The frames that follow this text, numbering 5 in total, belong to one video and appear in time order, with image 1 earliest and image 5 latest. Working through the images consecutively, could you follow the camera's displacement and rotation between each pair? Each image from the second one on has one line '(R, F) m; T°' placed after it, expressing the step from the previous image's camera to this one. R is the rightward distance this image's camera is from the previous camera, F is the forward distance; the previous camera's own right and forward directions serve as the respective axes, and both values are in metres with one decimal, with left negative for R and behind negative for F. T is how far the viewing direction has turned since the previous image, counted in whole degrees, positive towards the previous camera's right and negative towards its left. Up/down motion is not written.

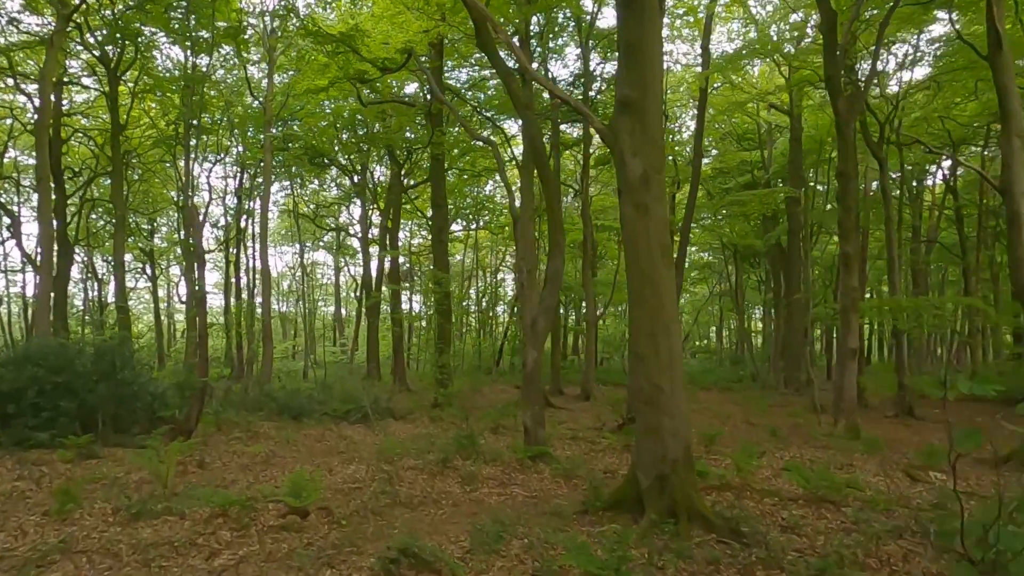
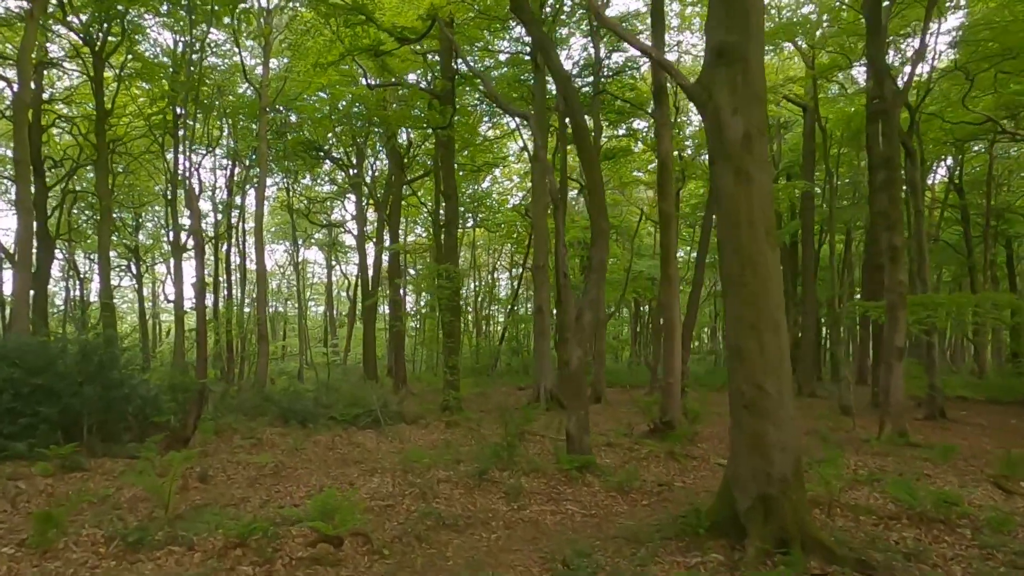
(-0.6, +0.8) m; +1°
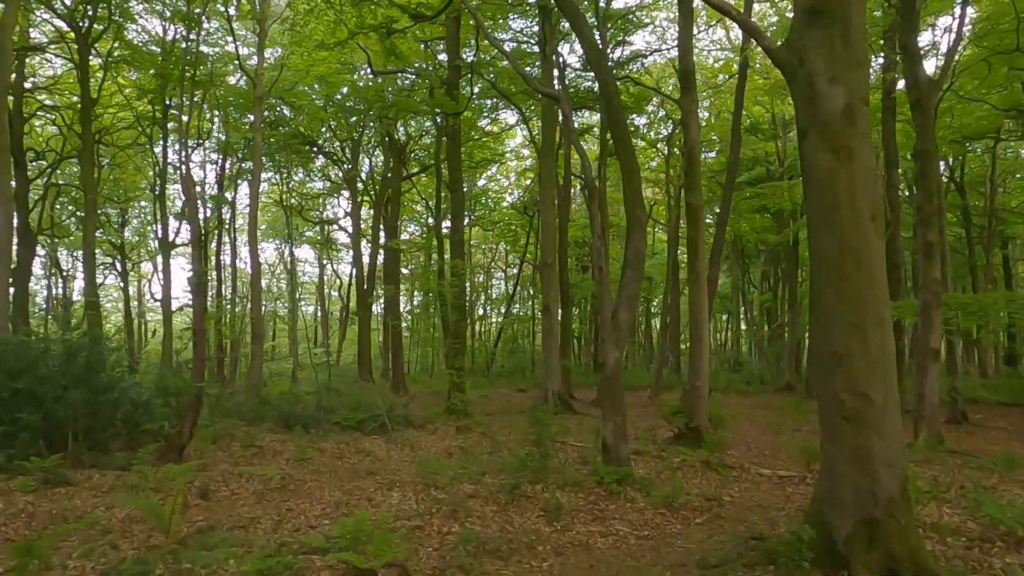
(-0.4, +0.6) m; +1°
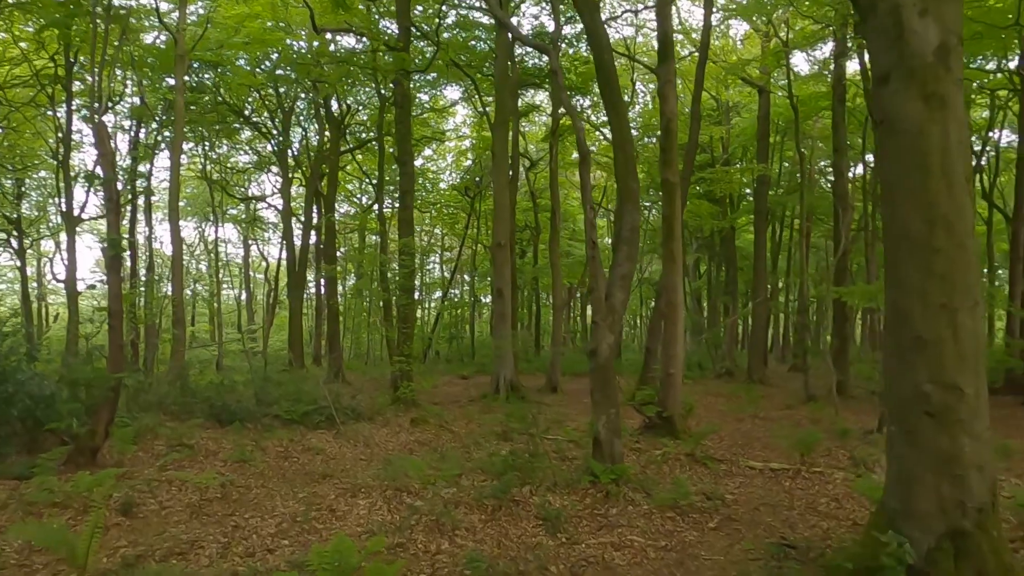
(-0.5, +0.8) m; +6°
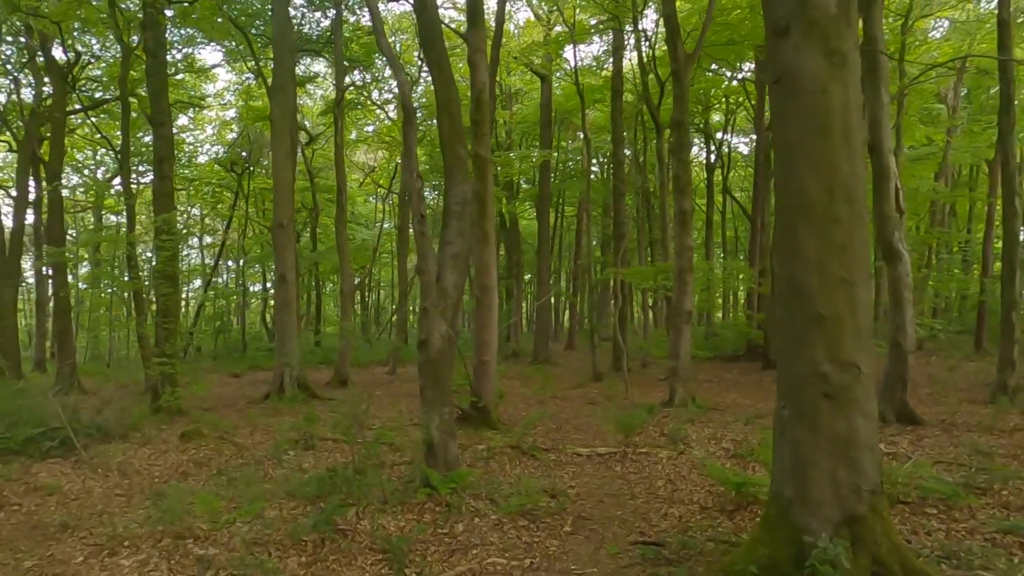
(-0.3, +0.8) m; +19°
